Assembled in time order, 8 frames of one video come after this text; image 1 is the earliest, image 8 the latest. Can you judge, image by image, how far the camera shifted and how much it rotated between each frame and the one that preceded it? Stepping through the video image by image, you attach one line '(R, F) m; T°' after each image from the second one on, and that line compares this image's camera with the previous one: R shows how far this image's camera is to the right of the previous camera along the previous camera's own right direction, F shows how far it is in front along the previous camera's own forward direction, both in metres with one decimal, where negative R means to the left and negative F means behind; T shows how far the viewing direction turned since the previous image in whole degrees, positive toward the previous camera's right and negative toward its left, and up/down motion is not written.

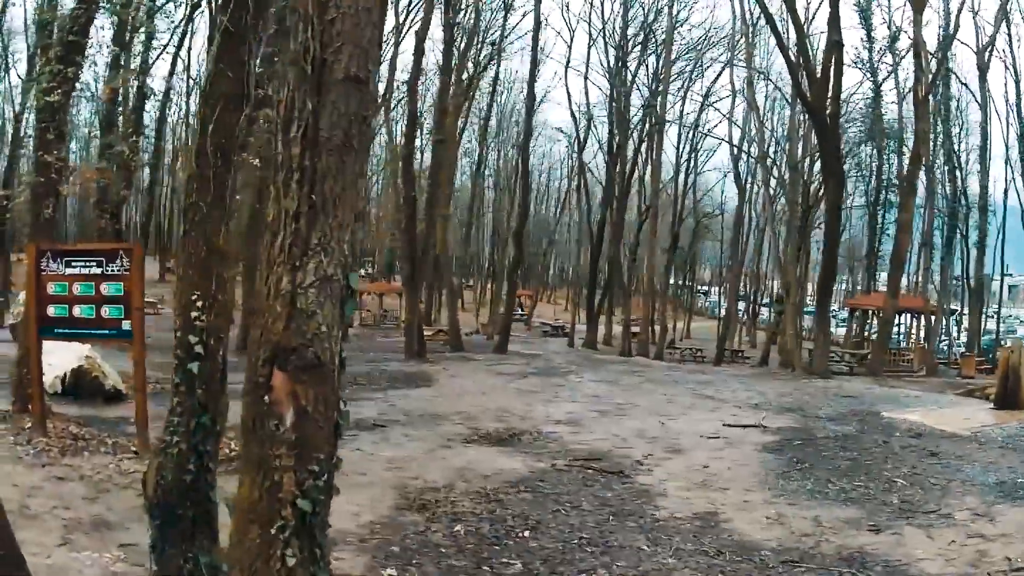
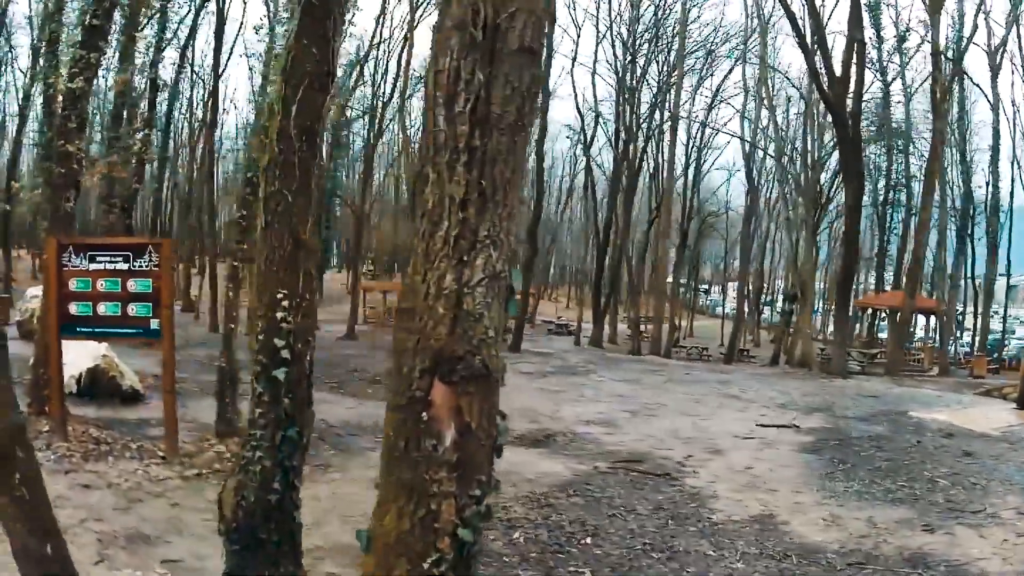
(-0.5, +0.3) m; +1°
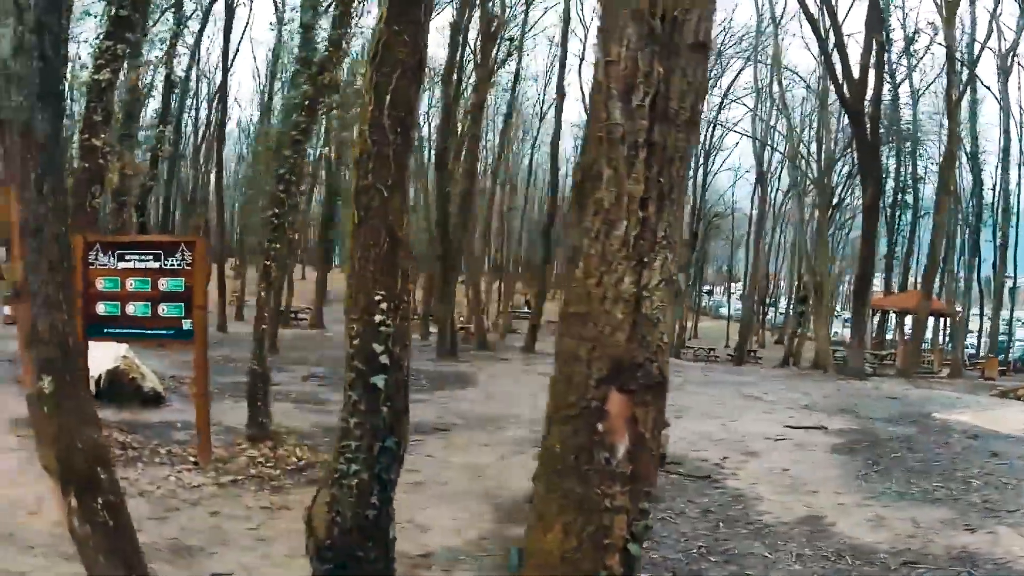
(-0.4, +0.2) m; 0°
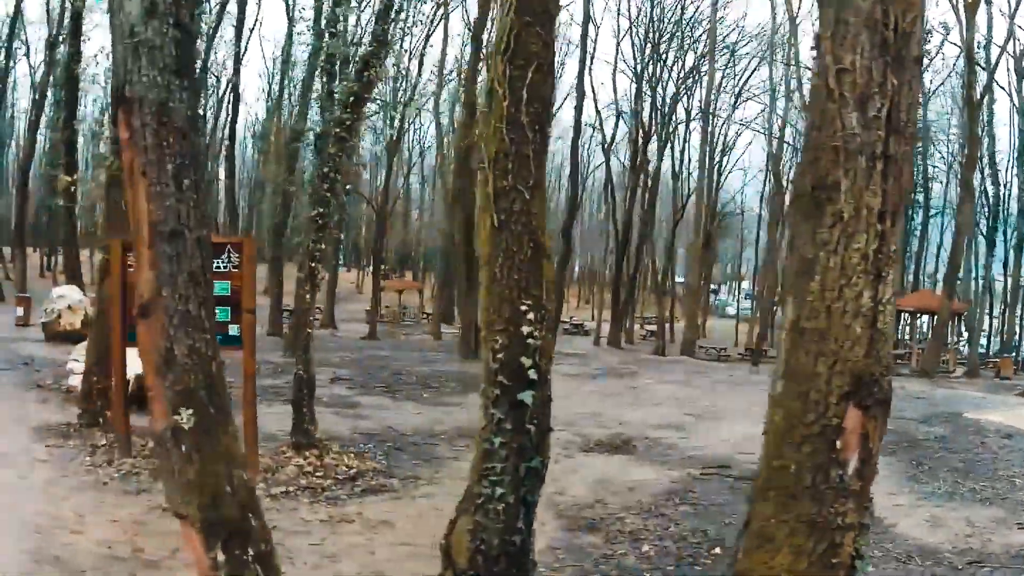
(-0.5, +0.3) m; 0°
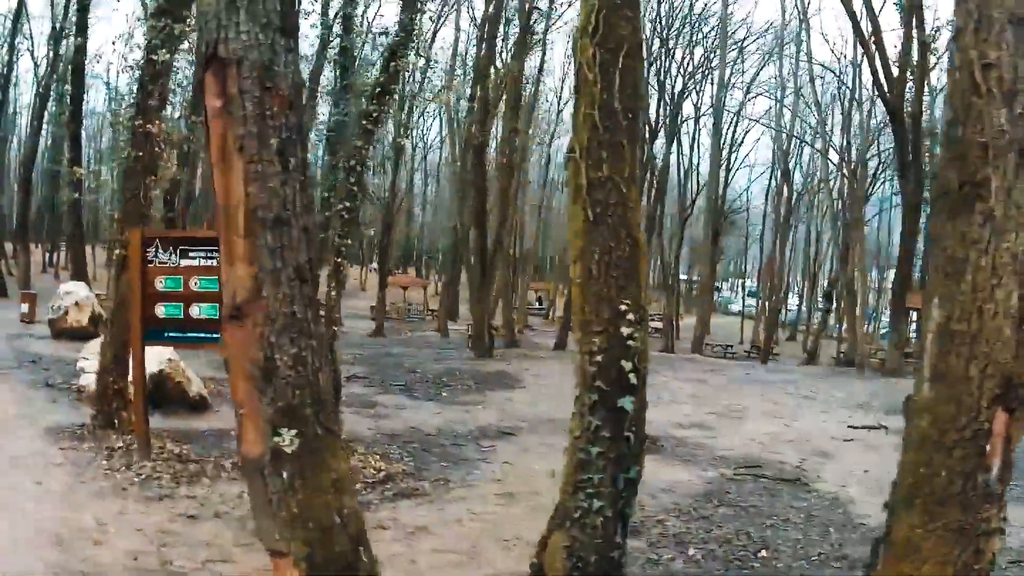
(-0.3, +0.2) m; 0°
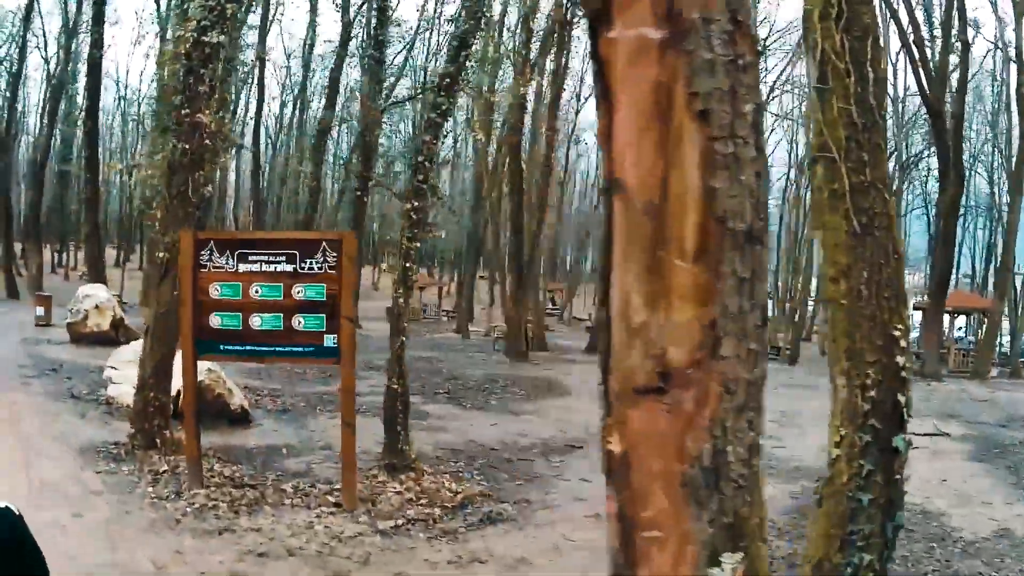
(-0.7, +0.6) m; 0°
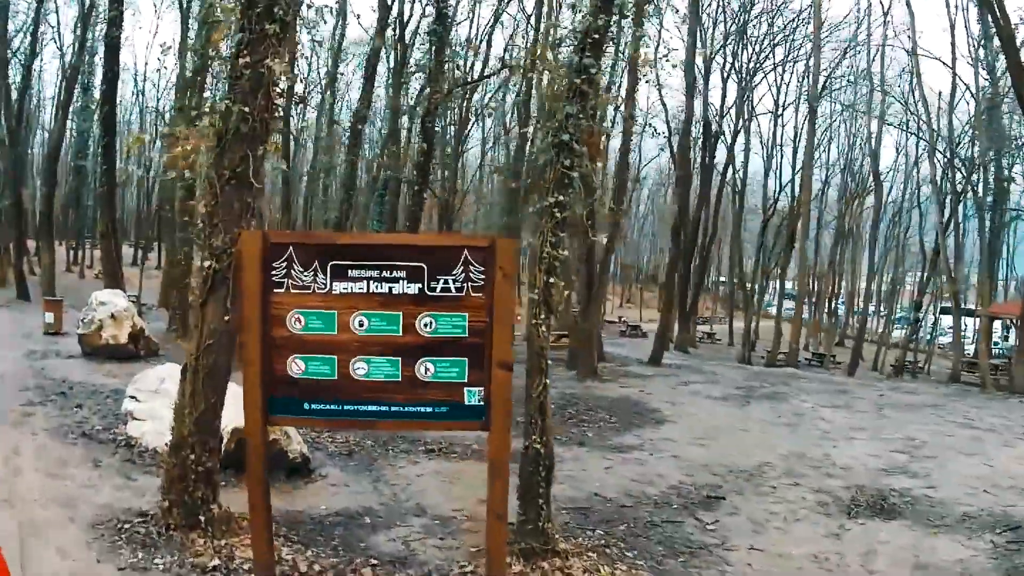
(-1.0, +2.1) m; -1°
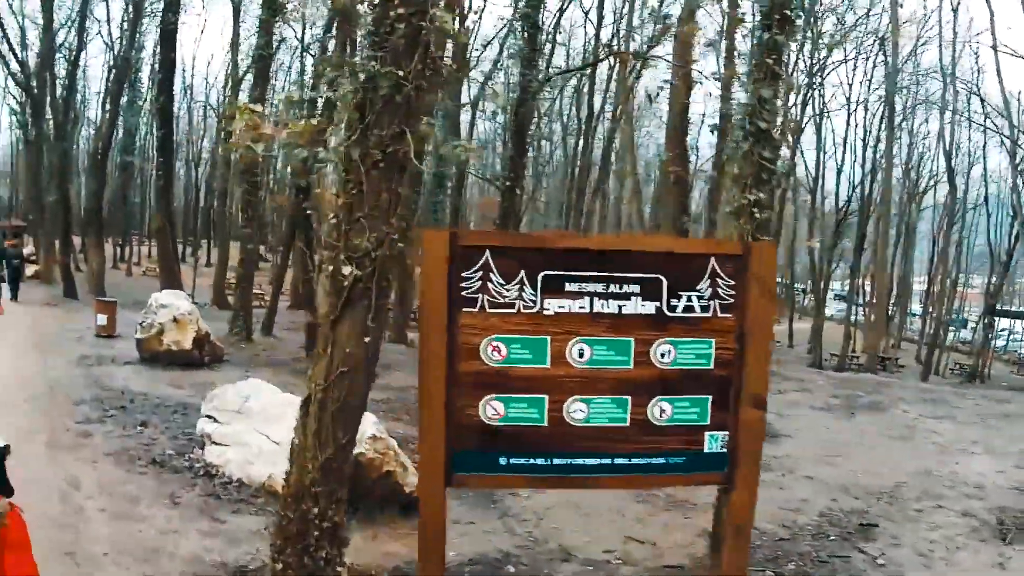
(-0.8, +1.1) m; -2°
